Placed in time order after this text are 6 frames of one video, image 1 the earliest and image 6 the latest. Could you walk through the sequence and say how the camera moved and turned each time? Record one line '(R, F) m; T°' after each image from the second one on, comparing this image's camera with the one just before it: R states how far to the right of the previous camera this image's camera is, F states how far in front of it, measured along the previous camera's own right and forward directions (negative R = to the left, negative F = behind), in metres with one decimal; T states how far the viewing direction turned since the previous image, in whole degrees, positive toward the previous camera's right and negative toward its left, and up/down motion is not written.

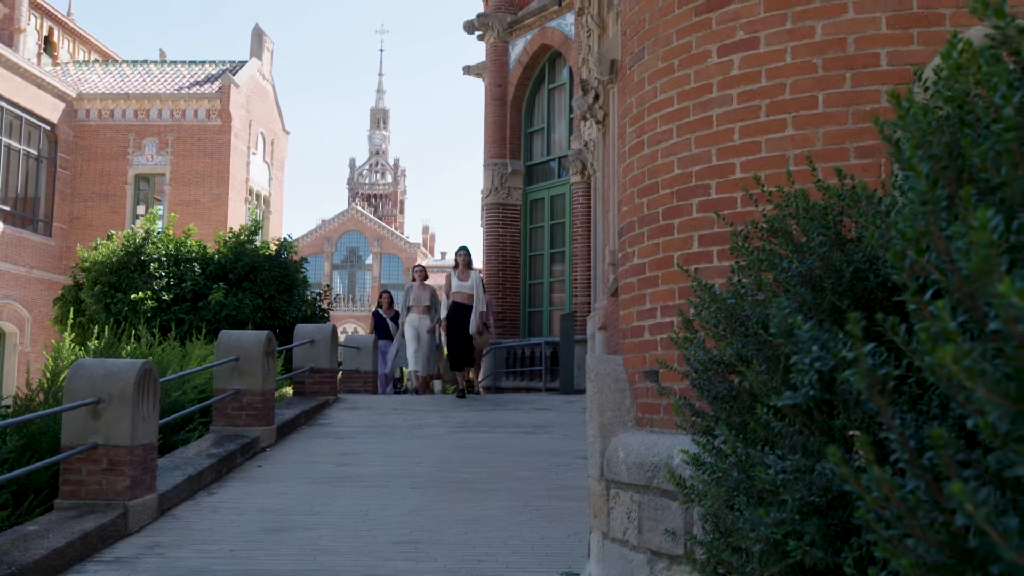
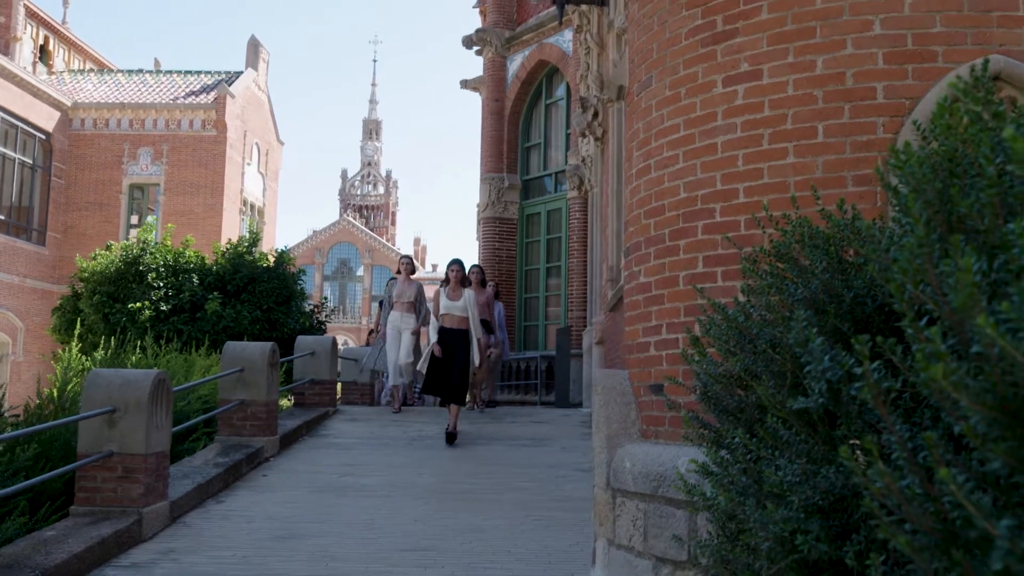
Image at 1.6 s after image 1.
(-0.1, -0.2) m; +1°
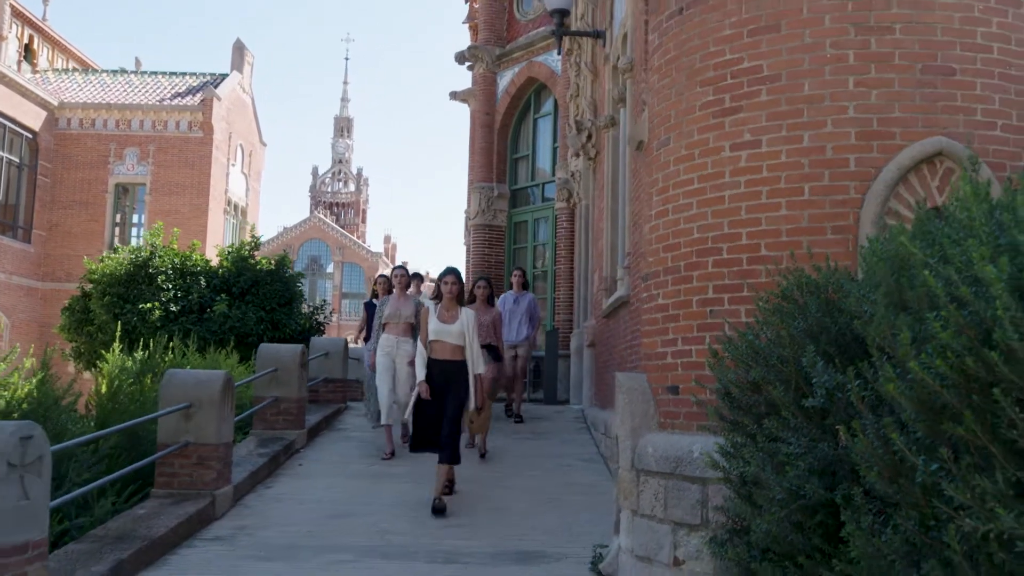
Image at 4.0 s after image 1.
(-0.4, -1.1) m; +2°
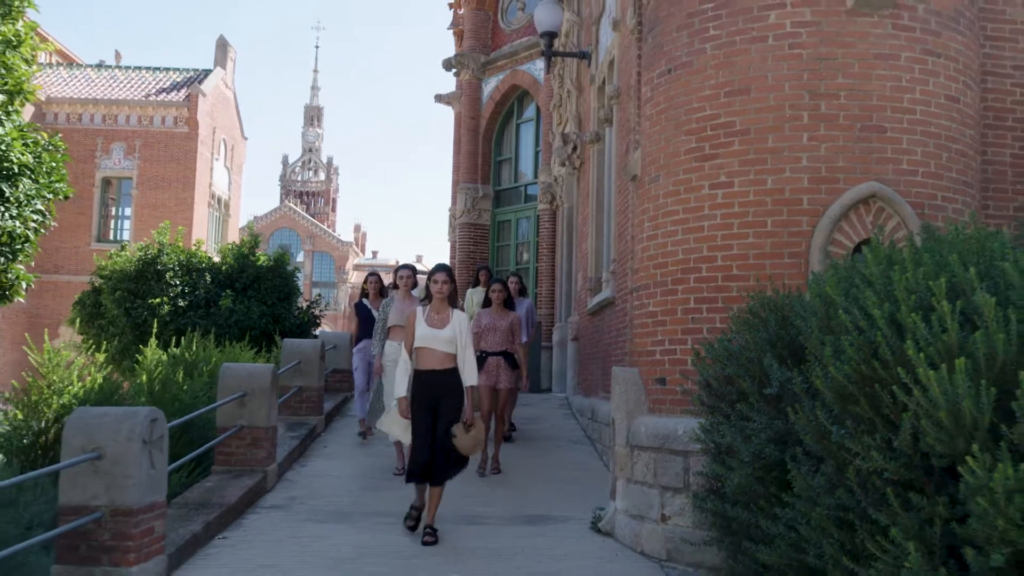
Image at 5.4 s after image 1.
(-0.3, -1.3) m; +2°
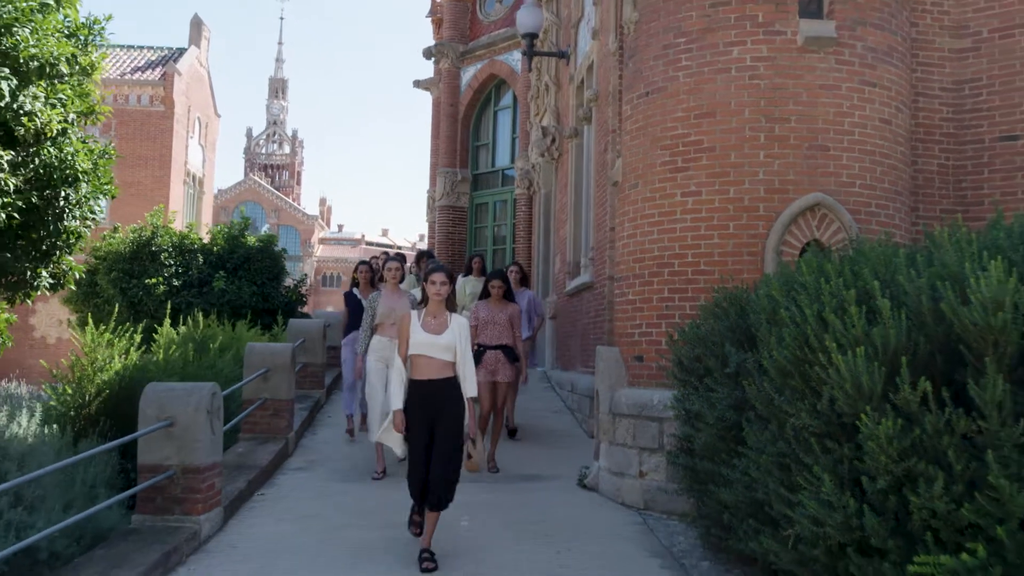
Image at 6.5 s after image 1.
(-0.3, -1.1) m; +2°
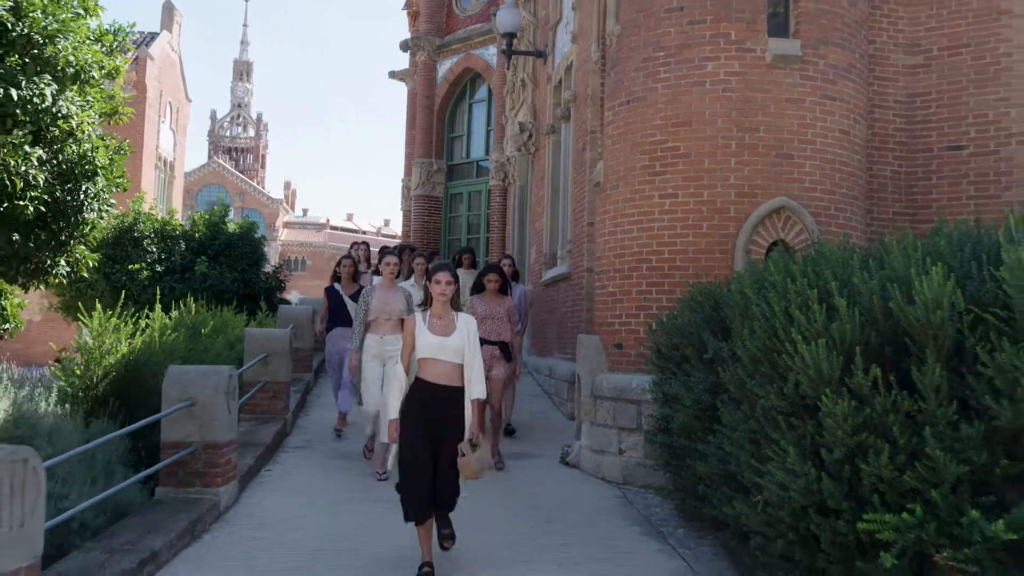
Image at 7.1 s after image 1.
(-0.2, -0.7) m; +2°
